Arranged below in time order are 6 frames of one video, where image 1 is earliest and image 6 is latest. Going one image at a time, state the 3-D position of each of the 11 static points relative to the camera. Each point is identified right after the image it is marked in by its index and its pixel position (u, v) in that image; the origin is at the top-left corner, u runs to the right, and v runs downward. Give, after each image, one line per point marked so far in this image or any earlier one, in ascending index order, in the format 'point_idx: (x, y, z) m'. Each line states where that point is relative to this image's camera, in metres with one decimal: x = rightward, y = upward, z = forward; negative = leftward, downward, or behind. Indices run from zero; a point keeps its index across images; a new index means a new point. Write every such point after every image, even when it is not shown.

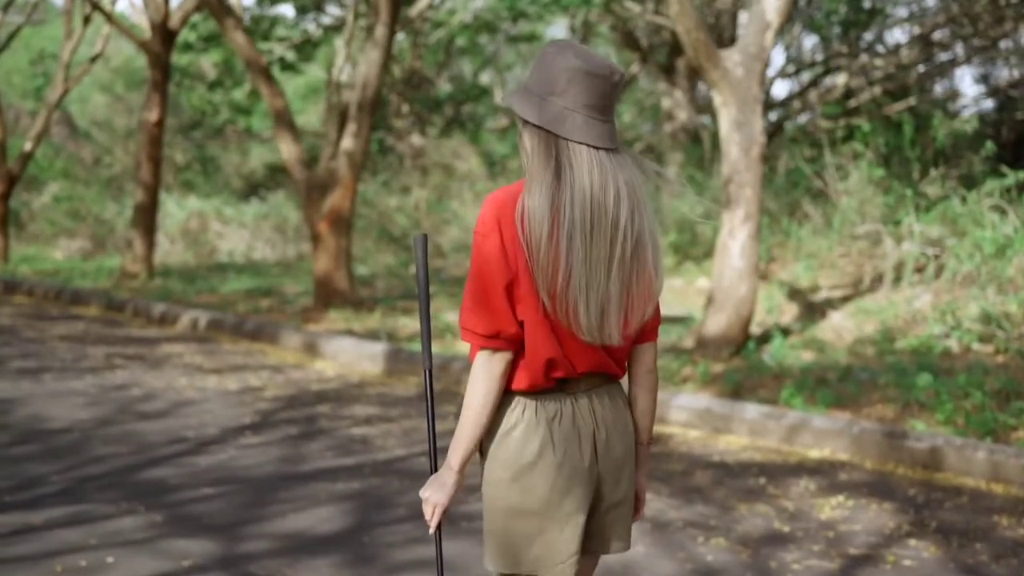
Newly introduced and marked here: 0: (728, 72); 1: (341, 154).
0: (+1.5, +1.6, +10.3) m
1: (-1.7, +1.3, +14.2) m
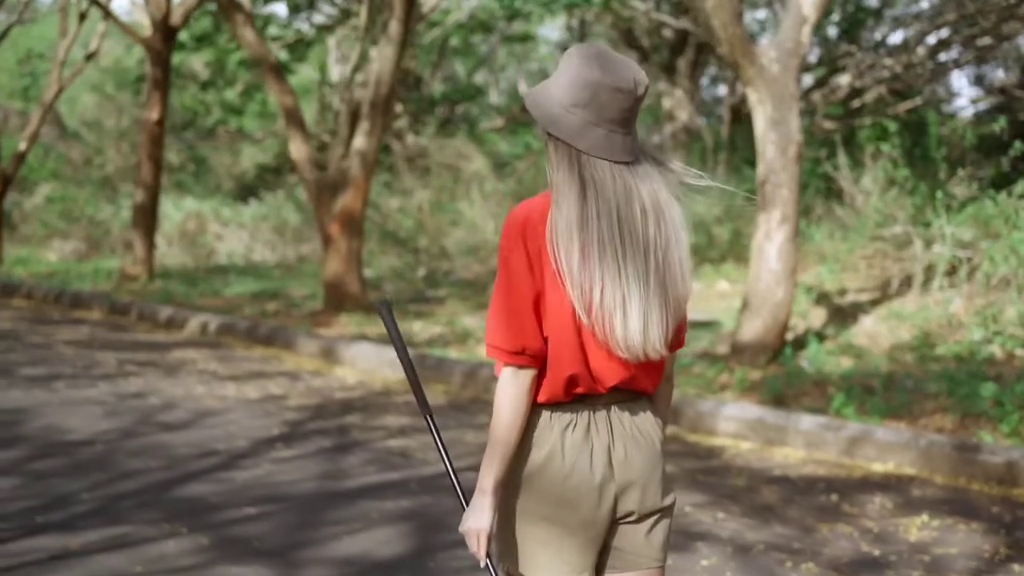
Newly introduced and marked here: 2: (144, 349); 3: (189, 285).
0: (+1.7, +1.5, +9.9) m
1: (-1.5, +1.3, +13.8) m
2: (-3.0, -0.5, +11.8) m
3: (-4.0, 0.0, +17.7) m
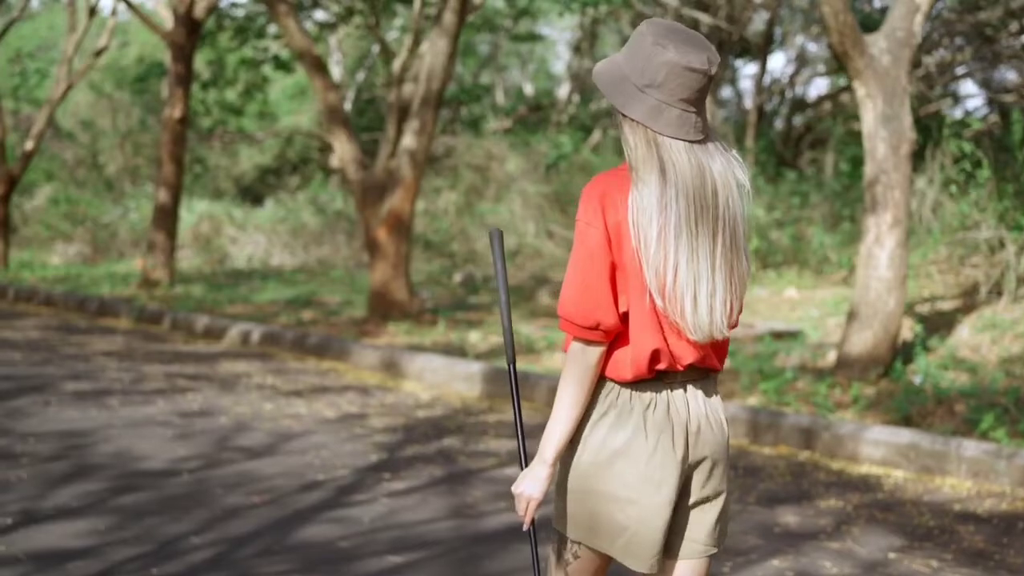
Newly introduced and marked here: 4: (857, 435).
0: (+2.3, +1.5, +9.2) m
1: (-1.0, +1.2, +13.0) m
2: (-2.5, -0.6, +11.0) m
3: (-3.5, 0.0, +16.9) m
4: (+1.7, -0.7, +7.2) m
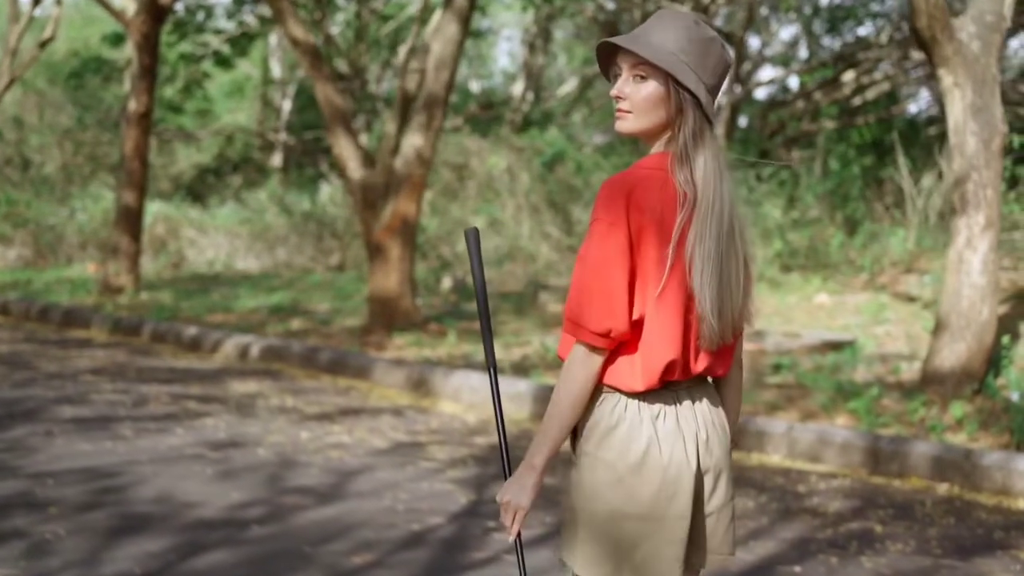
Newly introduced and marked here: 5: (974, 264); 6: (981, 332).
0: (+2.6, +1.4, +8.4) m
1: (-0.9, +1.2, +12.0) m
2: (-2.2, -0.6, +9.9) m
3: (-3.6, -0.1, +15.8) m
4: (+2.2, -0.8, +6.3) m
5: (+2.7, +0.1, +8.4) m
6: (+2.7, -0.3, +8.4) m
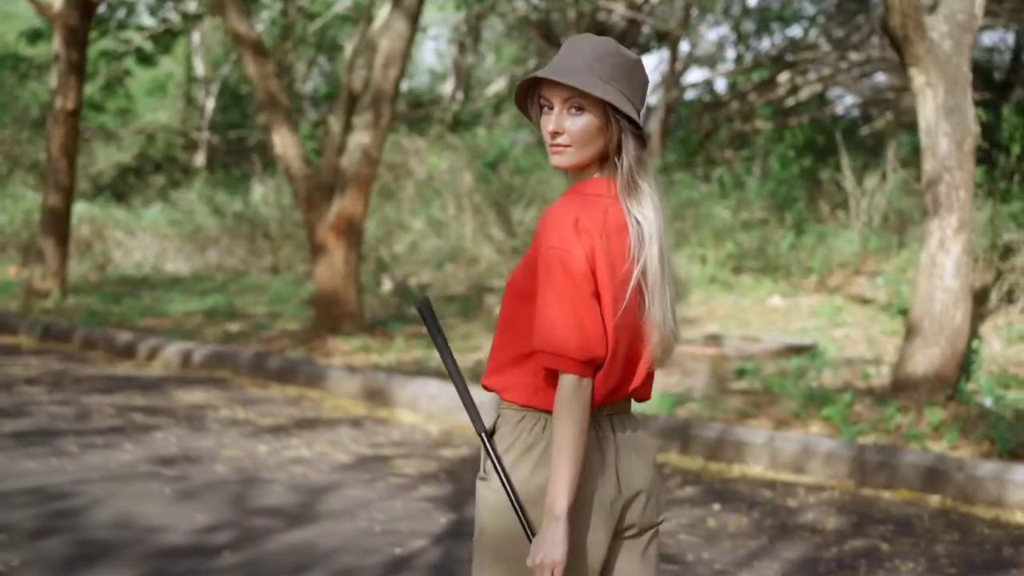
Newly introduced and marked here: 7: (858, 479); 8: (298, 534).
0: (+2.4, +1.4, +8.2) m
1: (-1.3, +1.1, +11.6) m
2: (-2.5, -0.7, +9.4) m
3: (-4.2, -0.2, +15.3) m
4: (+2.1, -0.8, +6.1) m
5: (+2.5, +0.1, +8.2) m
6: (+2.5, -0.3, +8.2) m
7: (+1.6, -0.9, +6.6) m
8: (-0.8, -0.9, +5.4) m
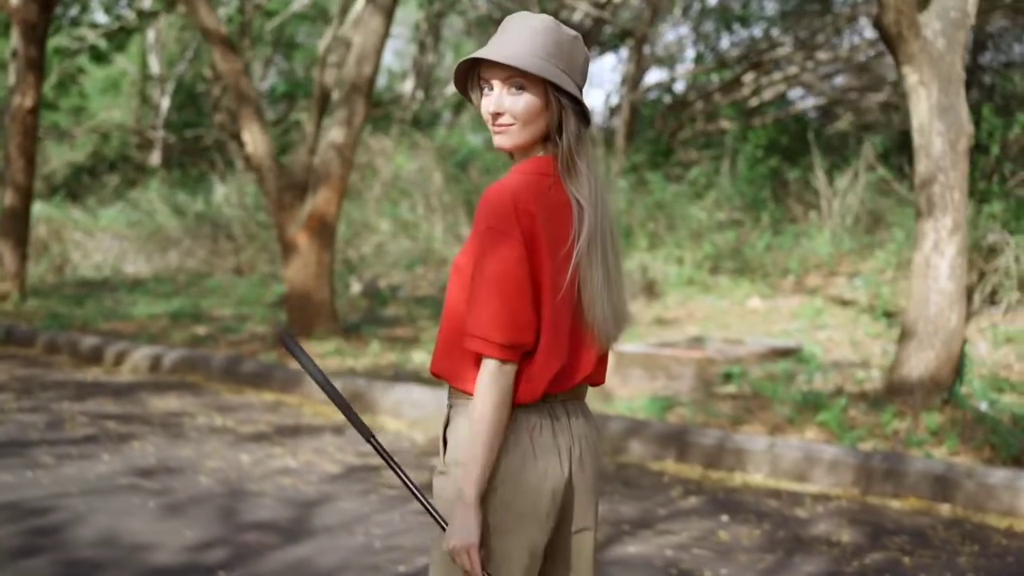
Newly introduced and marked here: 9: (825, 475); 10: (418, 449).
0: (+2.4, +1.4, +8.1) m
1: (-1.5, +1.1, +11.4) m
2: (-2.6, -0.7, +9.1) m
3: (-4.5, -0.2, +14.9) m
4: (+2.1, -0.8, +6.0) m
5: (+2.4, +0.1, +8.1) m
6: (+2.5, -0.3, +8.1) m
7: (+1.6, -0.9, +6.5) m
8: (-0.8, -0.9, +5.2) m
9: (+1.4, -0.9, +6.6) m
10: (-0.5, -0.8, +7.4) m
